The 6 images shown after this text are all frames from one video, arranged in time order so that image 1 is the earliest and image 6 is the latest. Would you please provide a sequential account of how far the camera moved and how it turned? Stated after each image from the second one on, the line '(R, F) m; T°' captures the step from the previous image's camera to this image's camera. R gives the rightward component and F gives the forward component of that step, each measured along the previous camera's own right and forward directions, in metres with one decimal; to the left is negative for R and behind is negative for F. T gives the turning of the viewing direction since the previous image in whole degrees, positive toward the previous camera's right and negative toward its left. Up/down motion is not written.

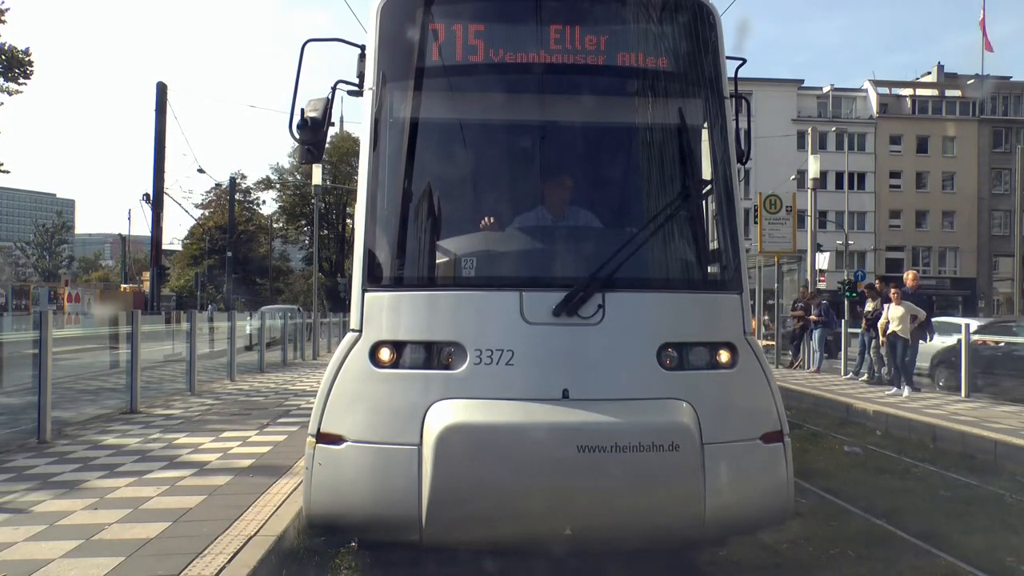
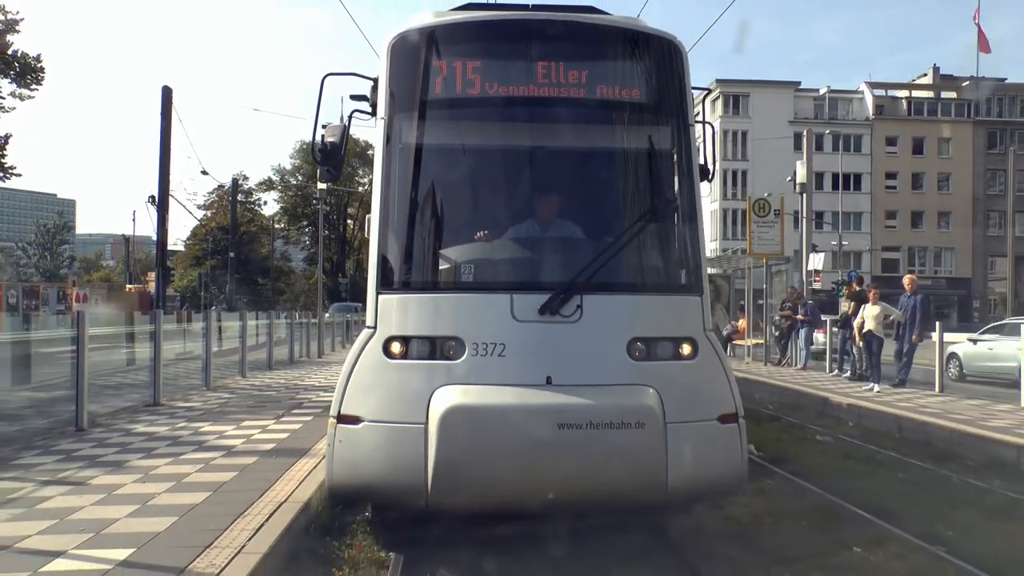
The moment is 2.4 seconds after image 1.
(+0.1, -0.8) m; 0°
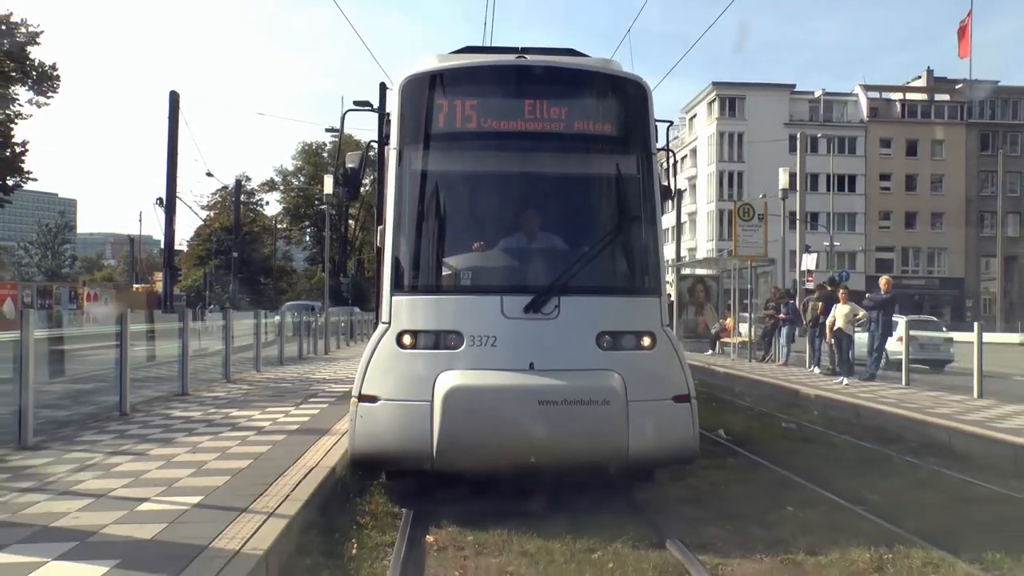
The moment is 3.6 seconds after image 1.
(+0.1, -1.2) m; 0°
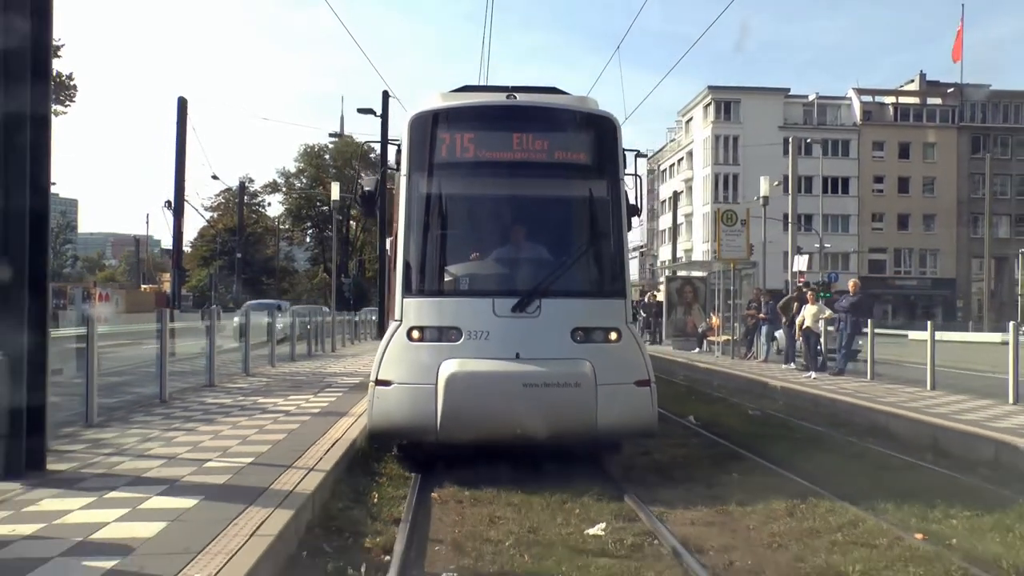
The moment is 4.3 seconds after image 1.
(+0.1, -1.4) m; 0°
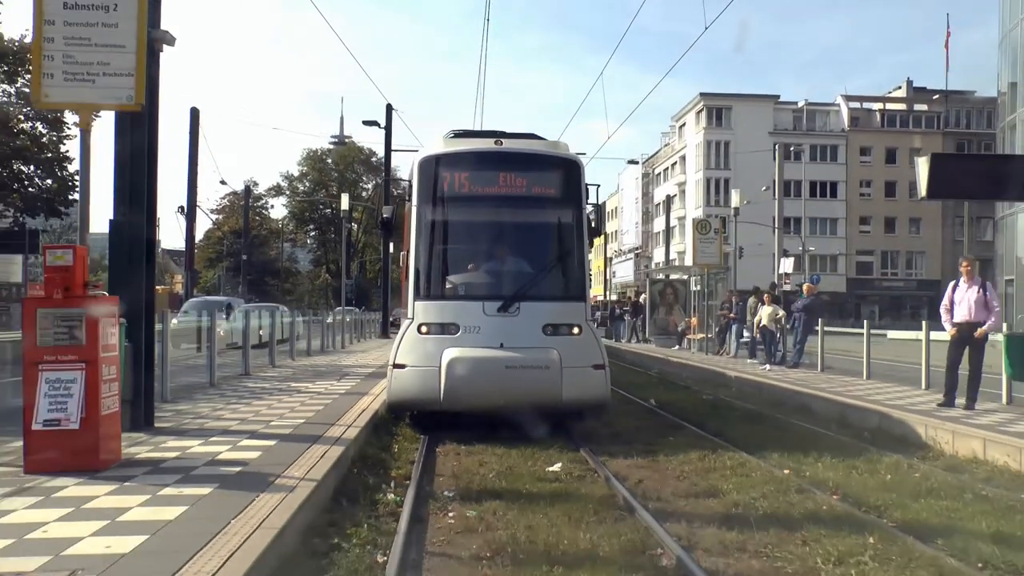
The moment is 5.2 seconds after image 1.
(+0.2, -2.5) m; 0°
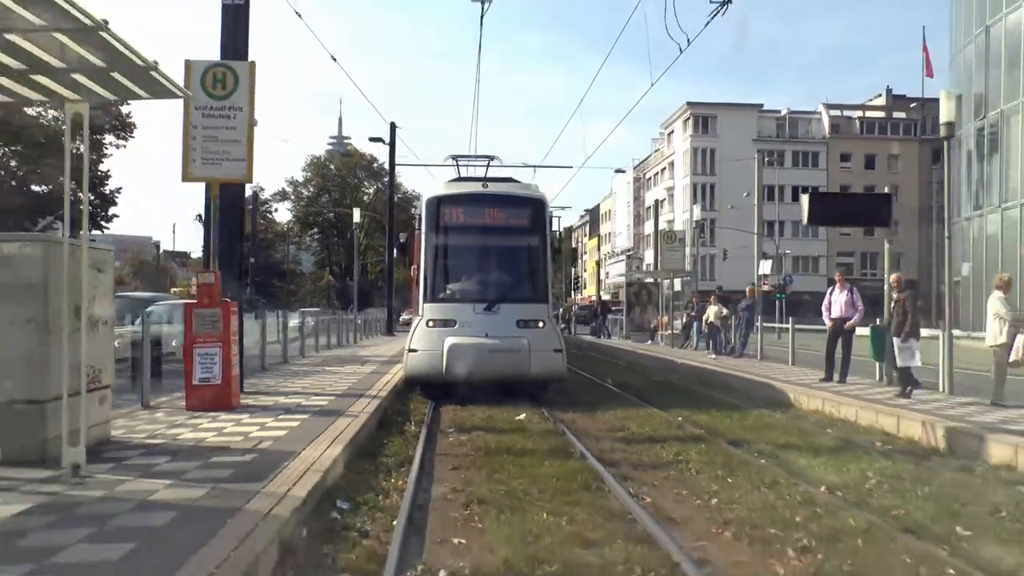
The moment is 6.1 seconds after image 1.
(+0.3, -4.0) m; 0°
